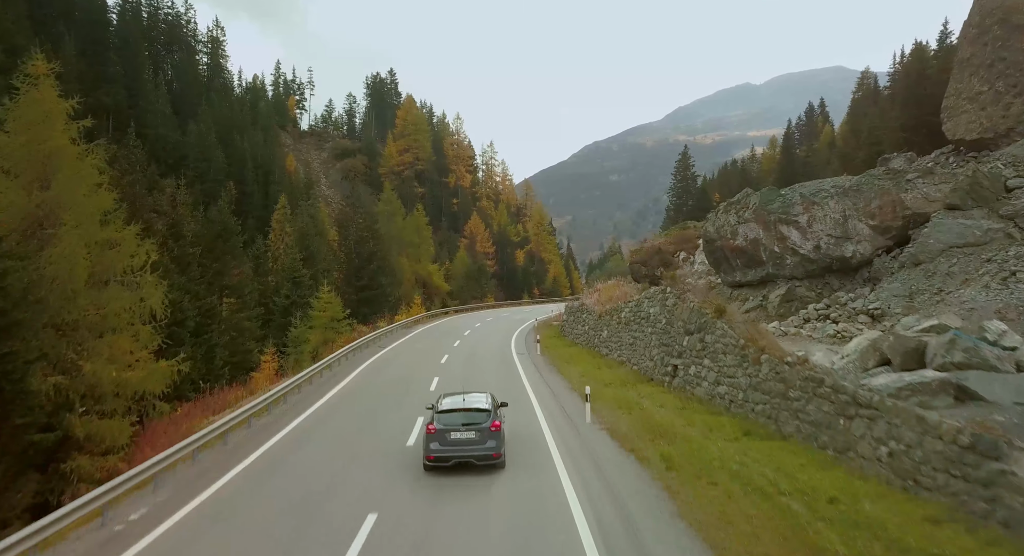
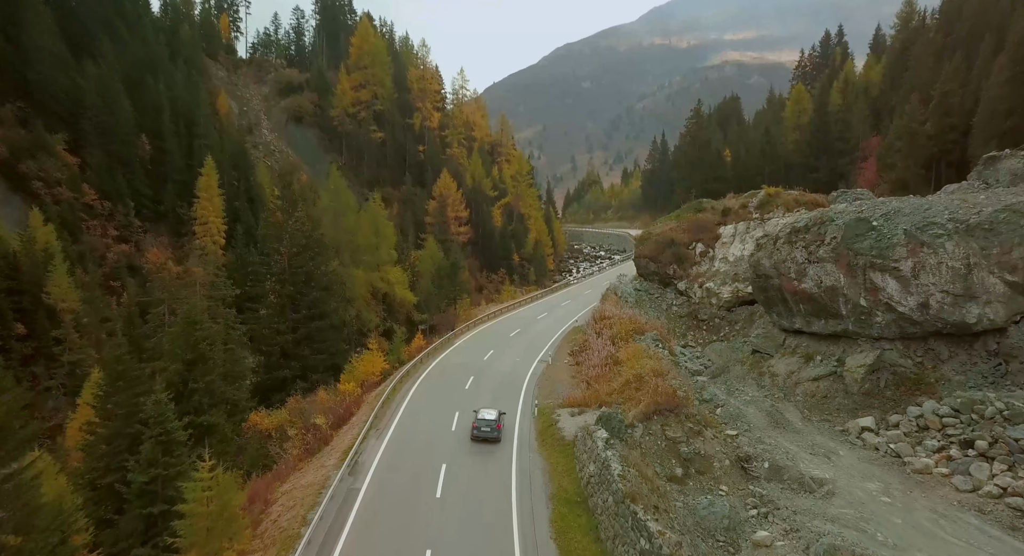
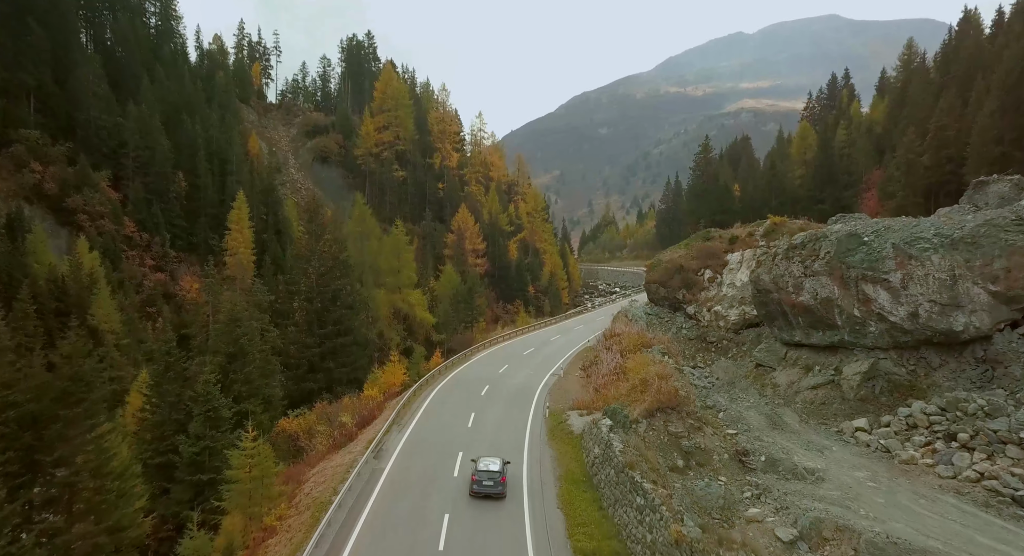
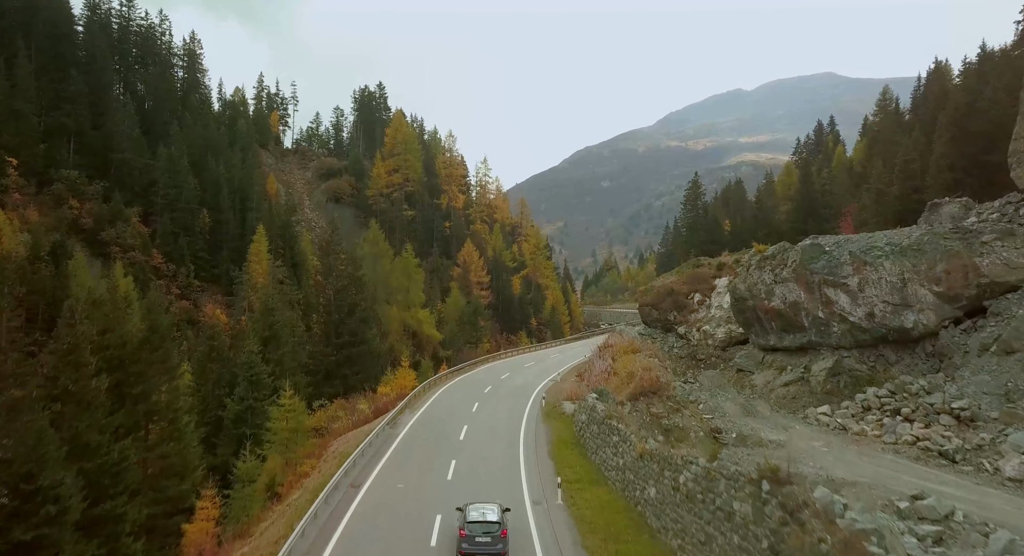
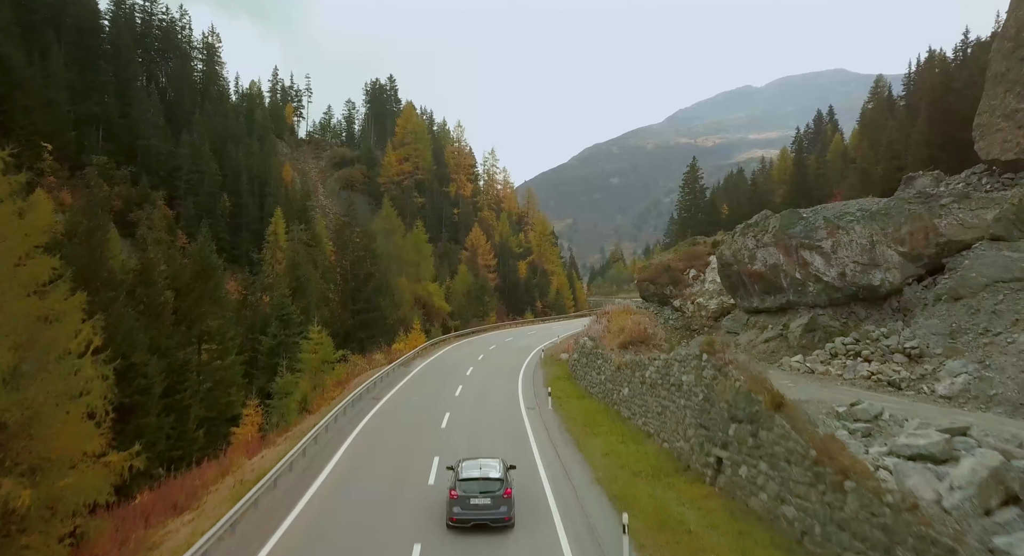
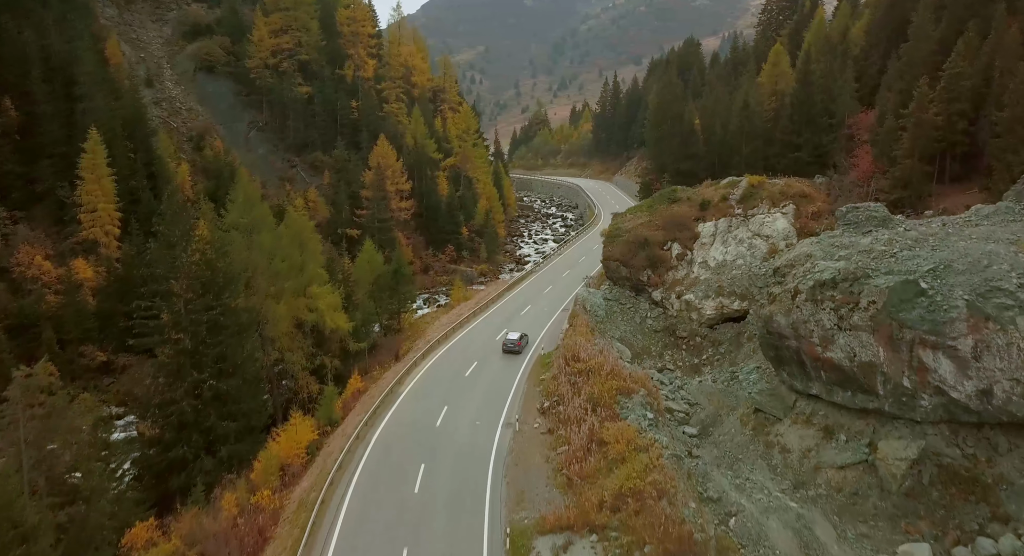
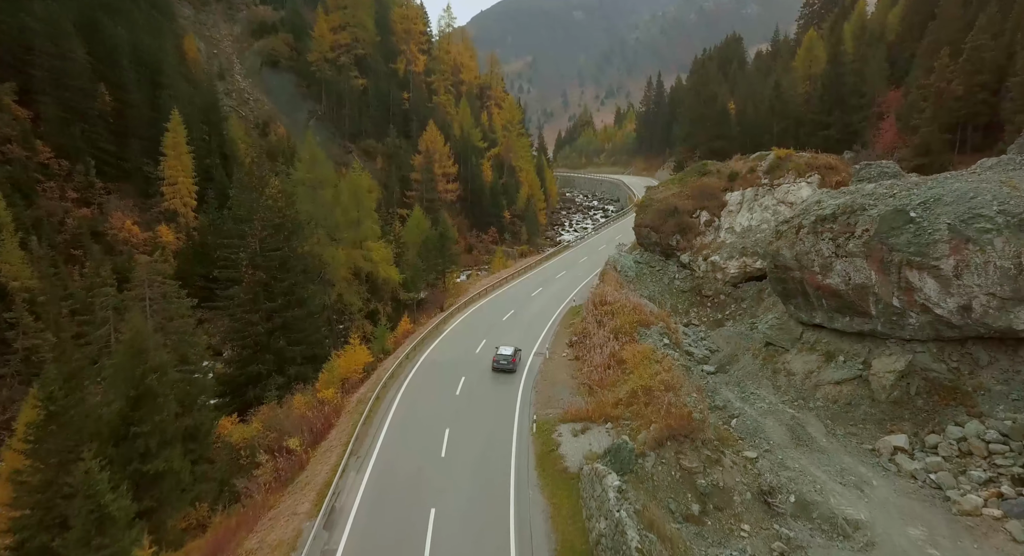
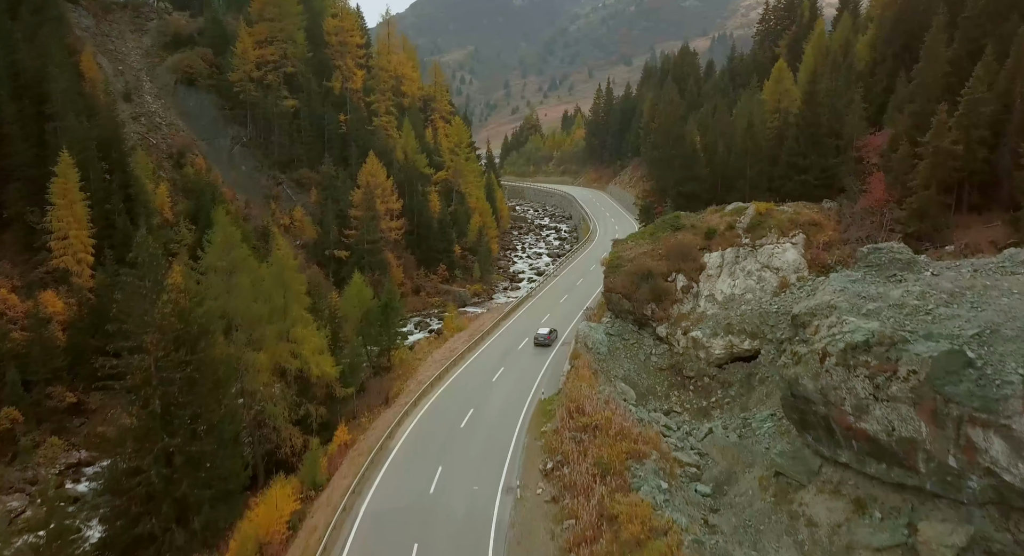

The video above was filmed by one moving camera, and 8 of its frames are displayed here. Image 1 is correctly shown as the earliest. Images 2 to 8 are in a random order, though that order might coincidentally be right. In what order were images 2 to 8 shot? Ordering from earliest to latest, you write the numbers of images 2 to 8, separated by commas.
5, 4, 3, 2, 7, 6, 8
